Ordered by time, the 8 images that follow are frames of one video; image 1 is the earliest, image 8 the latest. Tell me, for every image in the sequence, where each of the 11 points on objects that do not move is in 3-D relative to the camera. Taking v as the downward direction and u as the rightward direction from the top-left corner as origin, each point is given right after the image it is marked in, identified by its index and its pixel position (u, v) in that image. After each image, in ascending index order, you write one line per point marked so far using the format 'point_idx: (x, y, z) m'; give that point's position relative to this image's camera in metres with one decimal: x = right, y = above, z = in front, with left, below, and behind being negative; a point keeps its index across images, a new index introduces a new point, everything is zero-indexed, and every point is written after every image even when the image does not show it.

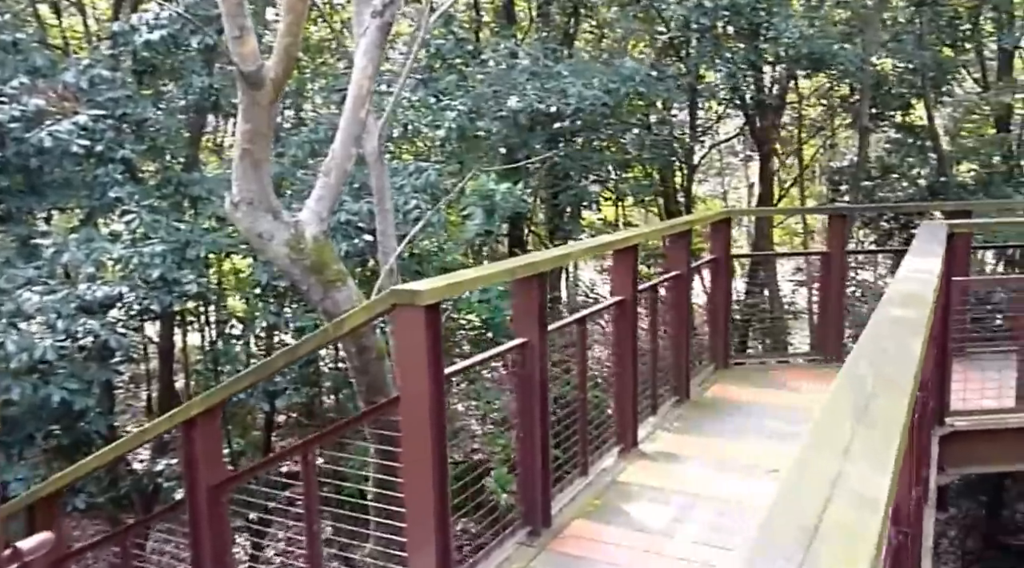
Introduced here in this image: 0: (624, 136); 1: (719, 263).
0: (+0.8, +1.0, +6.1) m
1: (+1.1, +0.1, +4.7) m
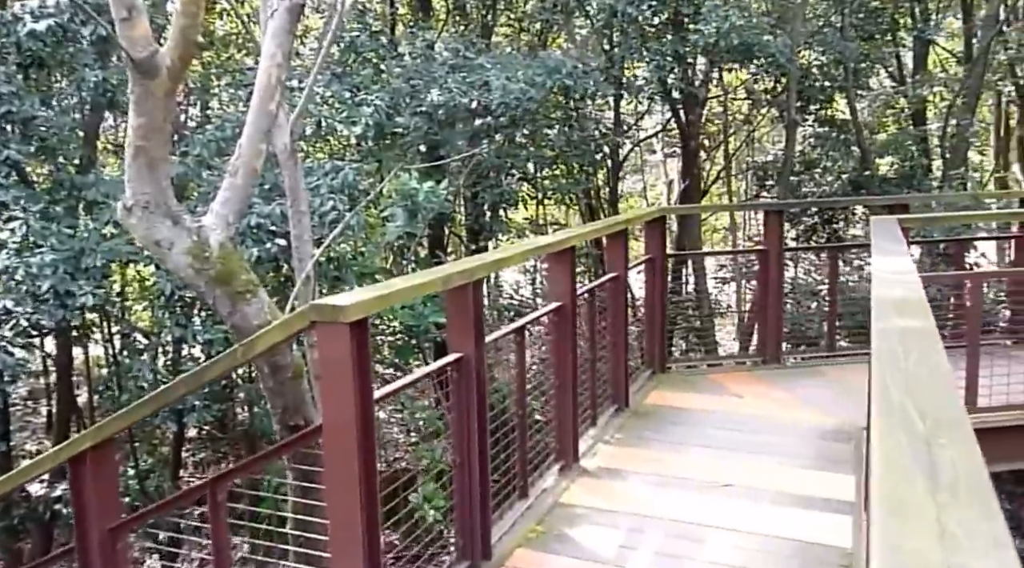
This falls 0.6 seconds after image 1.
0: (+0.2, +1.0, +5.9) m
1: (+0.8, +0.1, +4.5) m
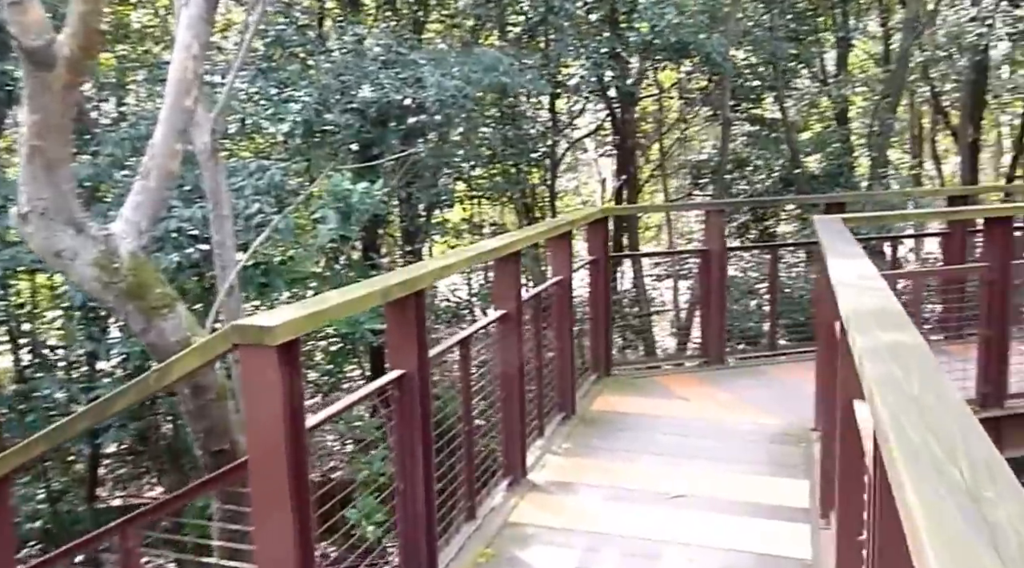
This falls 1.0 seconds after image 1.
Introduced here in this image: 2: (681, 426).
0: (-0.2, +1.0, +5.8) m
1: (+0.4, +0.1, +4.4) m
2: (+0.8, -0.6, +3.9) m
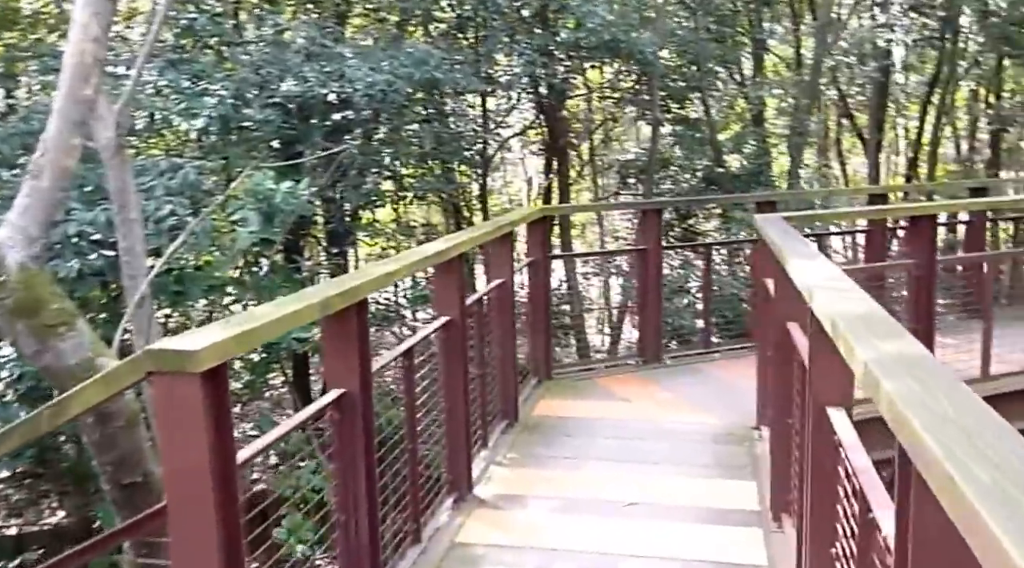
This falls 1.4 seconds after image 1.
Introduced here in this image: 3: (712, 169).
0: (-0.6, +1.0, +5.6) m
1: (+0.1, +0.1, +4.3) m
2: (+0.5, -0.6, +3.8) m
3: (+1.9, +1.1, +8.3) m
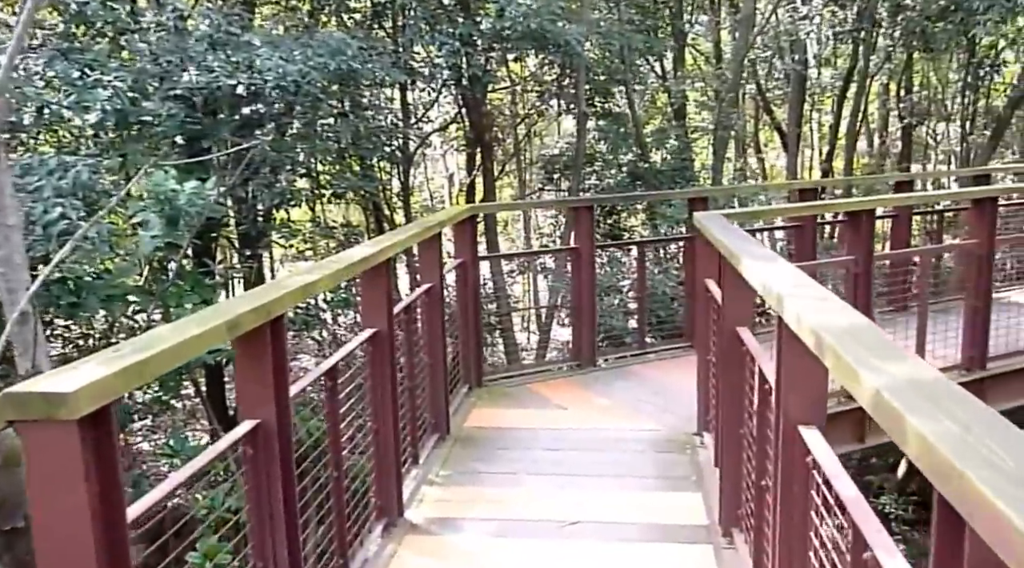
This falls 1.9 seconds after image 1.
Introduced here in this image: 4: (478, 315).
0: (-1.1, +1.0, +5.3) m
1: (-0.2, +0.1, +4.1) m
2: (+0.2, -0.6, +3.6) m
3: (+1.2, +1.1, +8.2) m
4: (-0.2, -0.2, +4.4) m
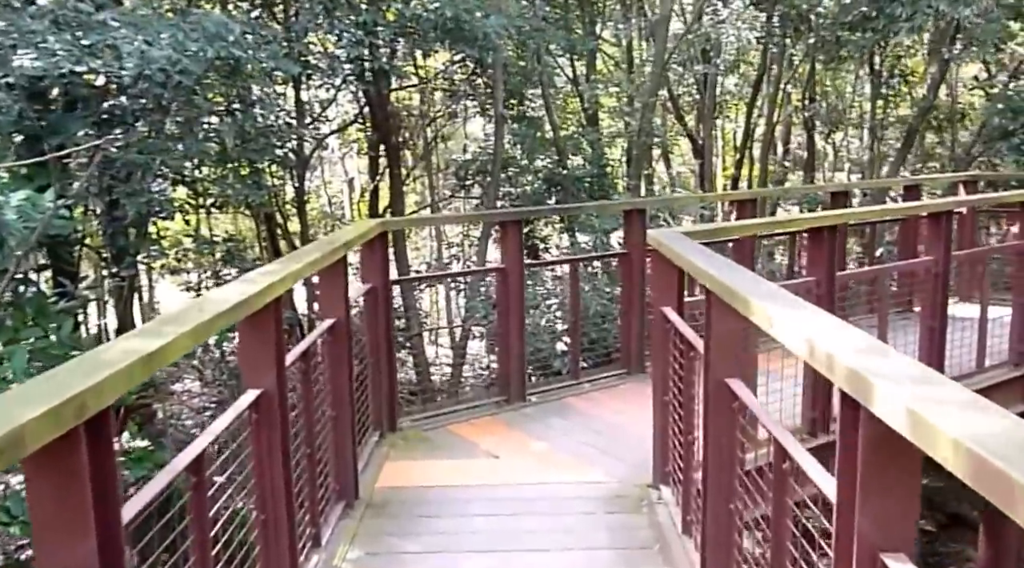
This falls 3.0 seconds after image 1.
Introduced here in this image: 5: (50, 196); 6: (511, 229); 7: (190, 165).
0: (-1.6, +0.8, +4.5) m
1: (-0.5, 0.0, +3.4) m
2: (-0.1, -0.7, +3.0) m
3: (+0.4, +1.0, +7.7) m
4: (-0.5, -0.3, +3.7) m
5: (-1.8, +0.4, +3.5) m
6: (0.0, +0.2, +3.9) m
7: (-1.7, +0.6, +4.5) m
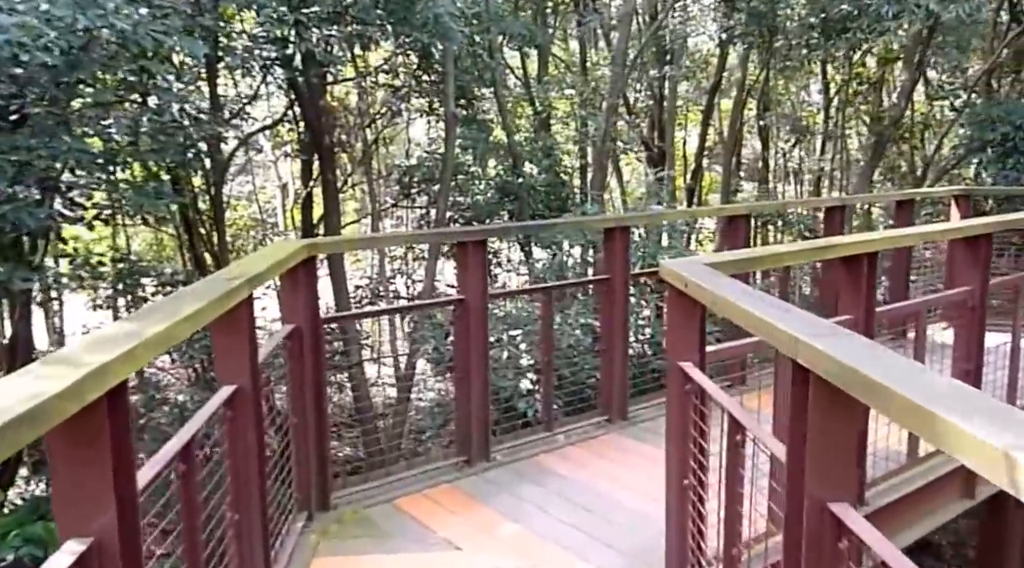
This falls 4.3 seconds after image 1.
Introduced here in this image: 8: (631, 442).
0: (-1.8, +0.7, +3.6) m
1: (-0.6, -0.2, +2.6) m
2: (-0.1, -0.9, +2.3) m
3: (0.0, +0.8, +7.0) m
4: (-0.6, -0.4, +2.9) m
5: (-2.0, +0.2, +2.7) m
6: (-0.2, +0.1, +3.2) m
7: (-1.8, +0.5, +3.7) m
8: (+0.5, -0.7, +3.7) m
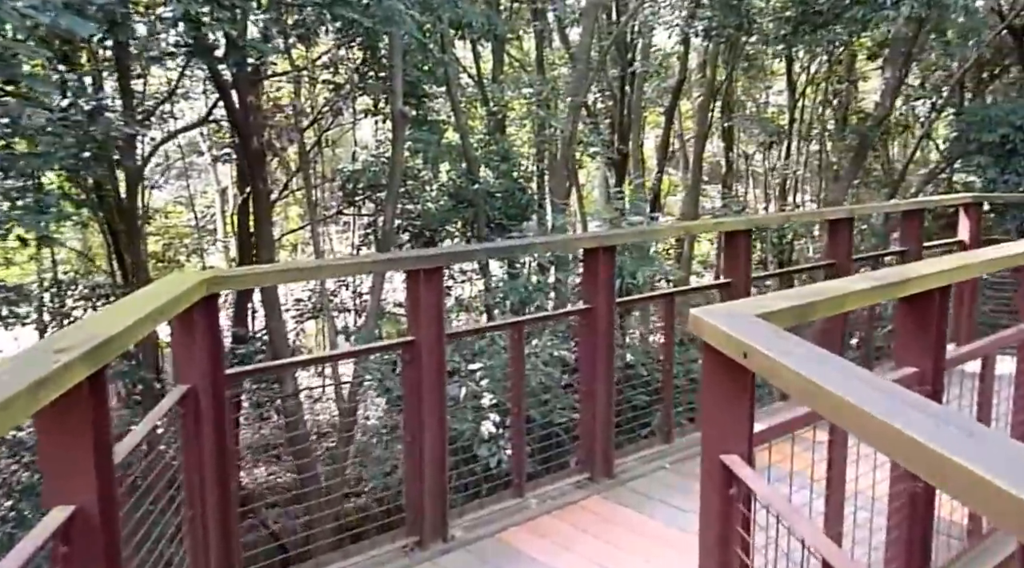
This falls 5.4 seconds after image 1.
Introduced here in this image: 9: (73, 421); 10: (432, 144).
0: (-1.9, +0.6, +2.9) m
1: (-0.7, -0.3, +1.9) m
2: (-0.2, -1.0, +1.6) m
3: (-0.4, +0.7, +6.3) m
4: (-0.7, -0.5, +2.2) m
5: (-2.0, +0.1, +1.9) m
6: (-0.3, 0.0, +2.5) m
7: (-2.0, +0.4, +2.9) m
8: (+0.4, -0.8, +3.1) m
9: (-0.7, -0.2, +1.3) m
10: (-0.6, +1.0, +6.2) m
